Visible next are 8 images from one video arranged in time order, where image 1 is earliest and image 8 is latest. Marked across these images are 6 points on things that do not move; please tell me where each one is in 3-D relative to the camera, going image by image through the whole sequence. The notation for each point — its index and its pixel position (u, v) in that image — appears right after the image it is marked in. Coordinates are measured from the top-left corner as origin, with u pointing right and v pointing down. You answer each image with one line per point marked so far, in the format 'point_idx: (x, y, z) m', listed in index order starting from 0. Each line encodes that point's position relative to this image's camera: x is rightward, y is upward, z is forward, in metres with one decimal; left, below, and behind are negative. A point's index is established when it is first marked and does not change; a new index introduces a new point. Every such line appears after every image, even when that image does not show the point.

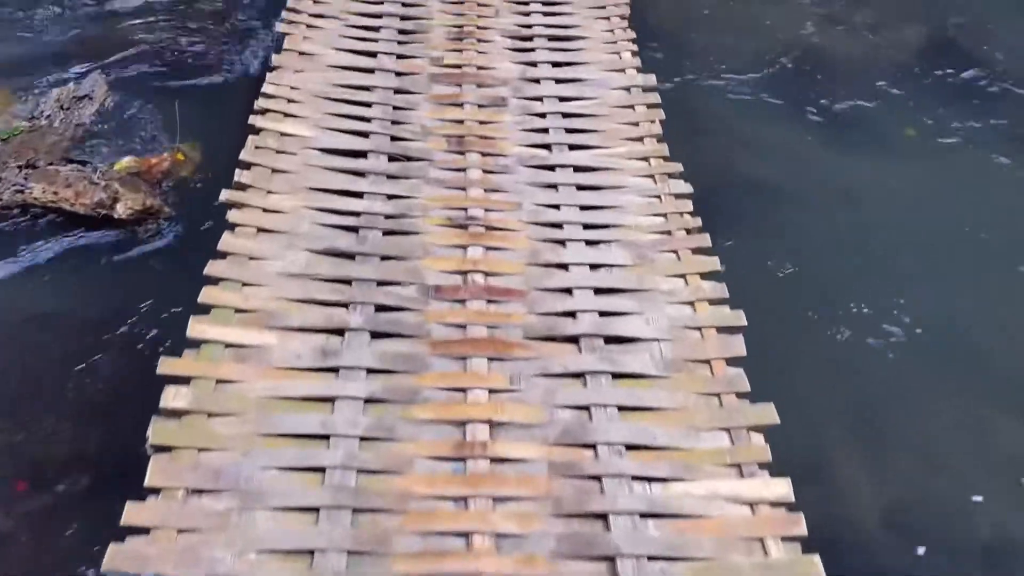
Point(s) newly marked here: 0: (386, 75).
0: (-0.3, +0.5, +1.9) m
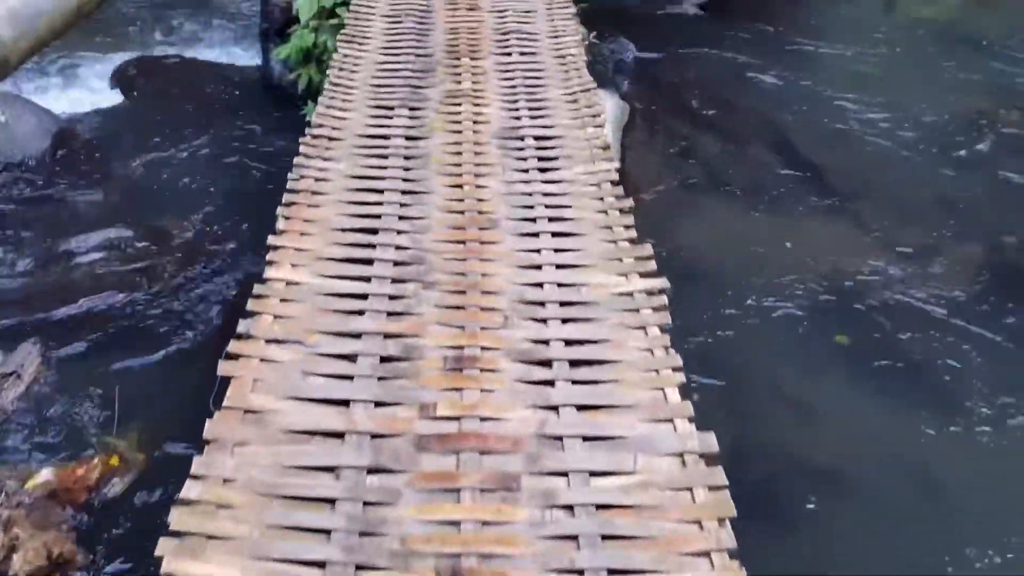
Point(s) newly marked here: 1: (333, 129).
0: (-0.3, -0.3, +1.4) m
1: (-0.6, +0.5, +2.5) m
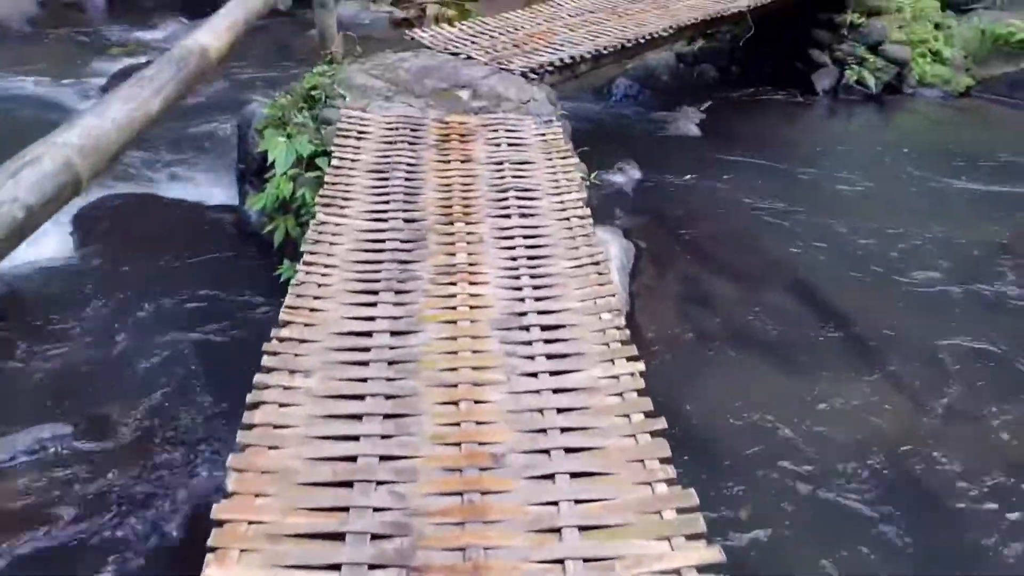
0: (-0.2, -0.8, +1.0) m
1: (-0.6, -0.1, +2.2) m
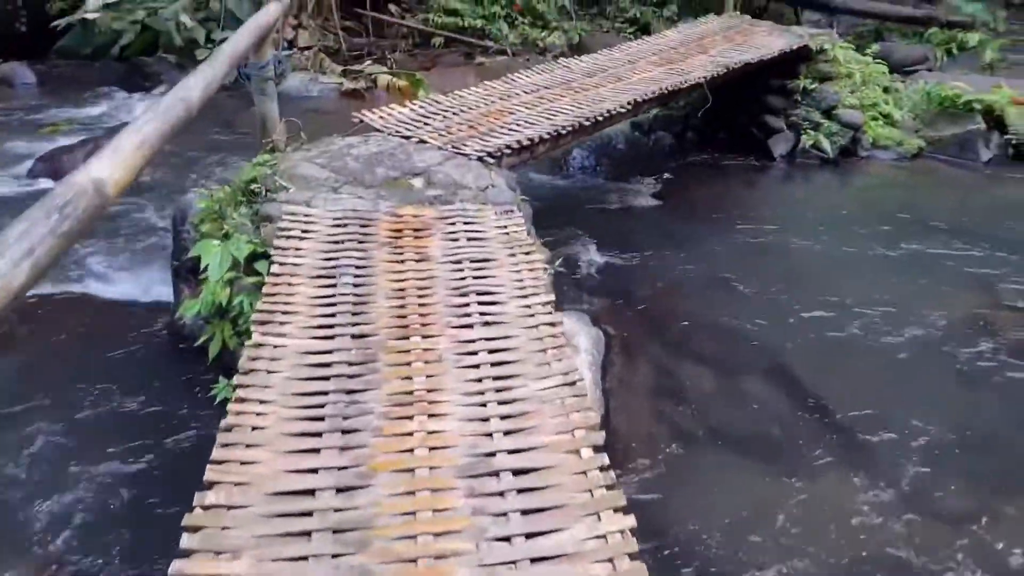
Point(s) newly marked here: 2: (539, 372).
0: (-0.2, -1.0, +0.6) m
1: (-0.6, -0.5, +1.8) m
2: (+0.1, -0.3, +2.3) m
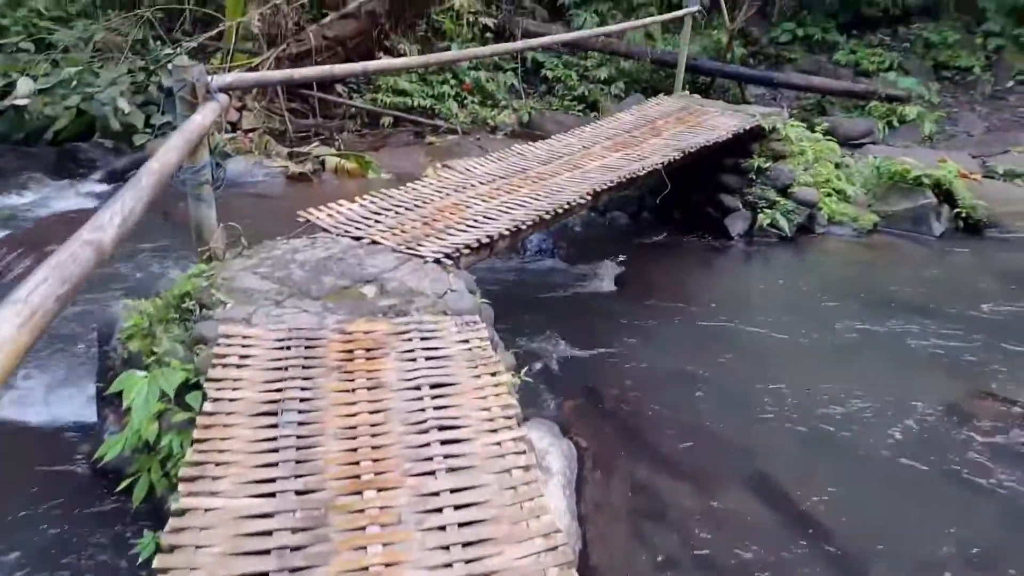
0: (-0.2, -1.3, +0.3) m
1: (-0.7, -0.8, +1.5) m
2: (0.0, -0.6, +2.0) m
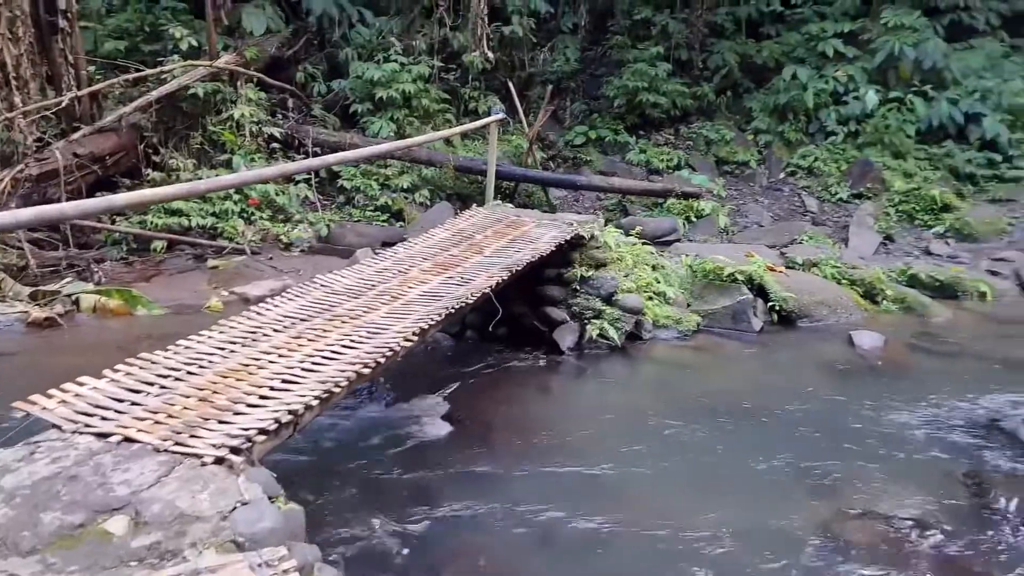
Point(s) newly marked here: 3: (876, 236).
0: (+0.1, -1.5, -0.7) m
1: (-0.7, -1.3, +0.4) m
2: (-0.2, -1.1, +1.1) m
3: (+4.4, +0.6, +9.5) m
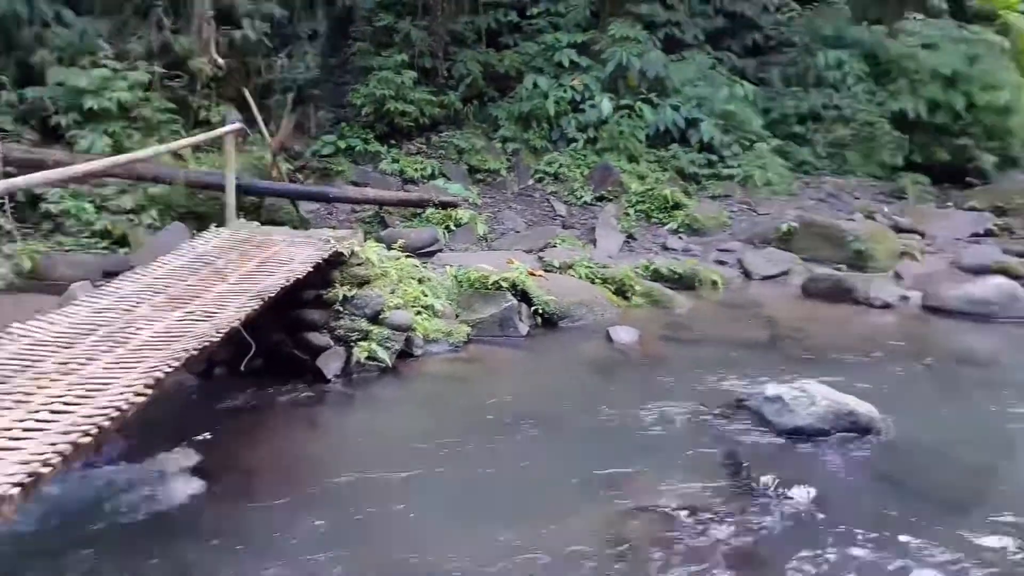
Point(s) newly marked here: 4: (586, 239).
0: (+0.5, -1.5, -1.0) m
1: (-0.6, -1.3, -0.2) m
2: (-0.3, -1.2, +0.7) m
3: (+1.4, +0.7, +10.1) m
4: (+0.9, +0.6, +10.0) m
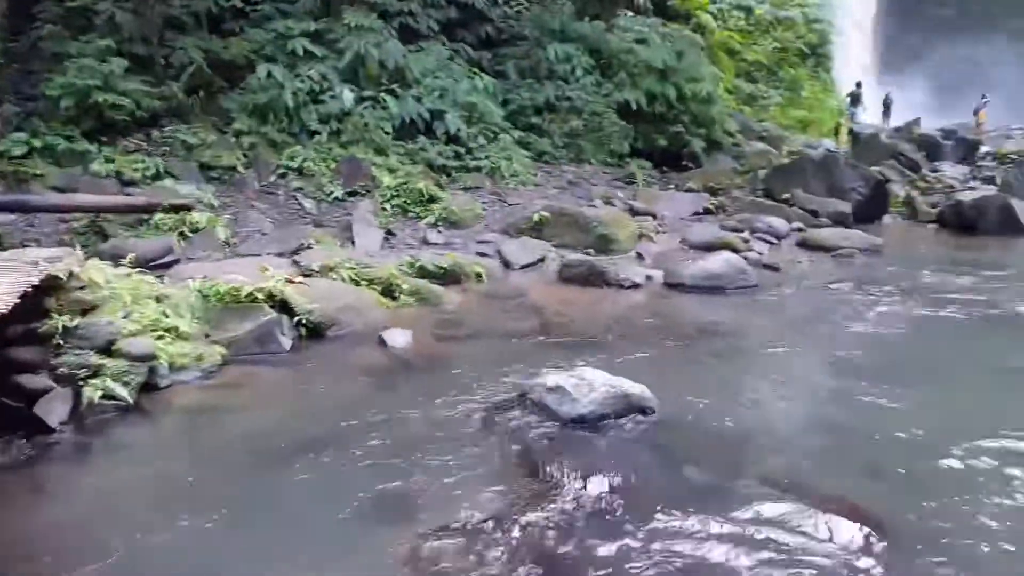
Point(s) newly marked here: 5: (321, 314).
0: (+1.2, -1.5, -1.0) m
1: (-0.1, -1.5, -0.6) m
2: (-0.1, -1.3, +0.2) m
3: (-1.6, +0.7, +9.7) m
4: (-2.1, +0.6, +9.5) m
5: (-1.7, -0.2, +6.9) m
